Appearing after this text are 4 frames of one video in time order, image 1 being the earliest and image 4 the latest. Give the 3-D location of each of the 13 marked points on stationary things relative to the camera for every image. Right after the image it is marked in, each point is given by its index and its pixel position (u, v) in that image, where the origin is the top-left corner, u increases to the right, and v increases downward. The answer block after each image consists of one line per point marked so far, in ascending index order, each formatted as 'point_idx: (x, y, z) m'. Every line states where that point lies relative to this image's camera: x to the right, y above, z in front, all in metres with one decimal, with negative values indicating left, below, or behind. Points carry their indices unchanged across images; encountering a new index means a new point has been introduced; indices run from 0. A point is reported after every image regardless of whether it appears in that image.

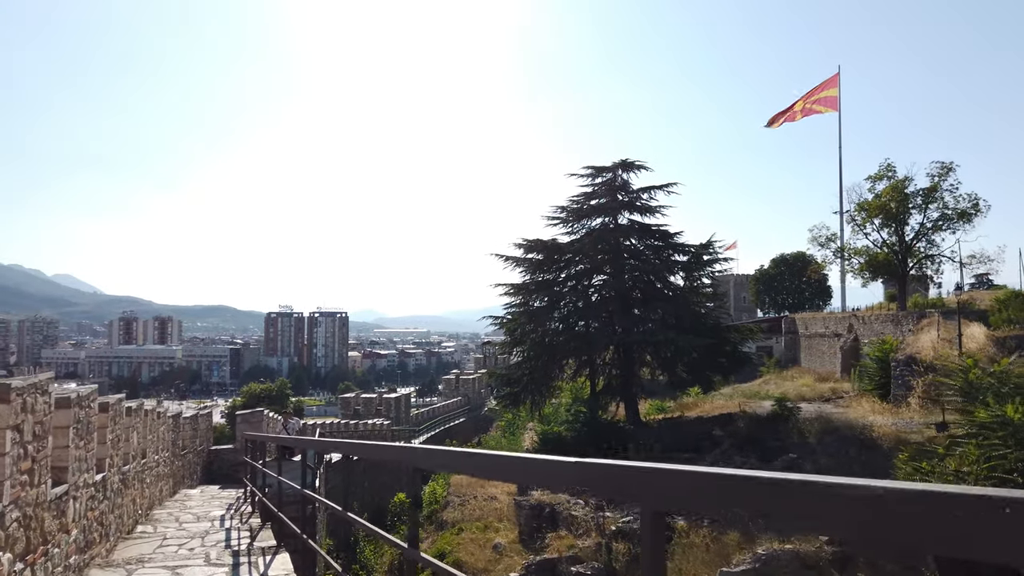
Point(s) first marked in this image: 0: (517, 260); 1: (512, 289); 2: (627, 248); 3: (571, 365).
0: (+0.2, +0.7, +18.9) m
1: (0.0, 0.0, +19.1) m
2: (+2.8, +1.0, +18.0) m
3: (+1.5, -1.9, +18.5) m
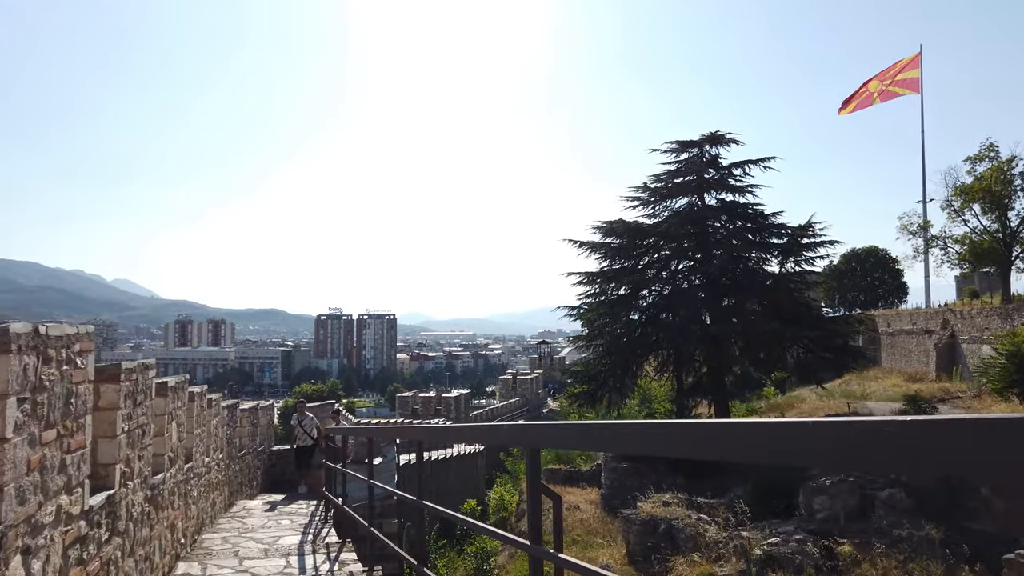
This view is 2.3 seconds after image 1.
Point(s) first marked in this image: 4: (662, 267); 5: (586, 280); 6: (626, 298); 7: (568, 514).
0: (+1.9, +1.0, +17.3) m
1: (+1.7, +0.2, +17.5) m
2: (+4.4, +1.3, +16.3) m
3: (+3.2, -1.6, +16.9) m
4: (+3.3, +0.5, +16.5) m
5: (+1.7, +0.2, +17.5) m
6: (+2.5, -0.2, +16.5) m
7: (+1.0, -3.9, +13.0) m
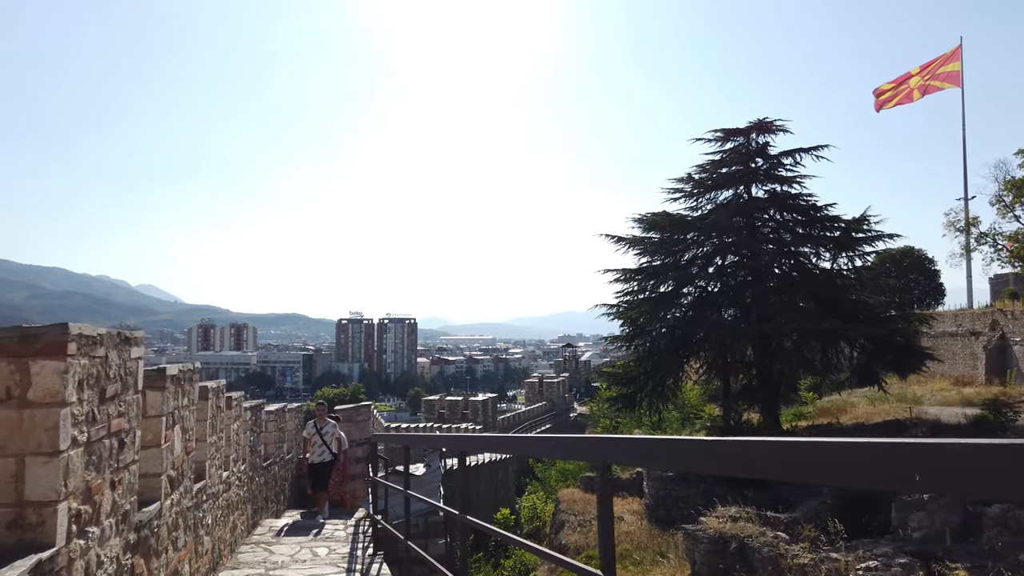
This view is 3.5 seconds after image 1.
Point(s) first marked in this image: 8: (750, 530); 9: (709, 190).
0: (+2.6, +1.0, +16.4) m
1: (+2.5, +0.3, +16.6) m
2: (+5.2, +1.3, +15.3) m
3: (+3.9, -1.6, +15.9) m
4: (+4.0, +0.5, +15.5) m
5: (+2.5, +0.2, +16.6) m
6: (+3.3, -0.2, +15.6) m
7: (+1.6, -3.8, +12.1) m
8: (+2.4, -2.4, +7.4) m
9: (+4.1, +2.0, +15.6) m
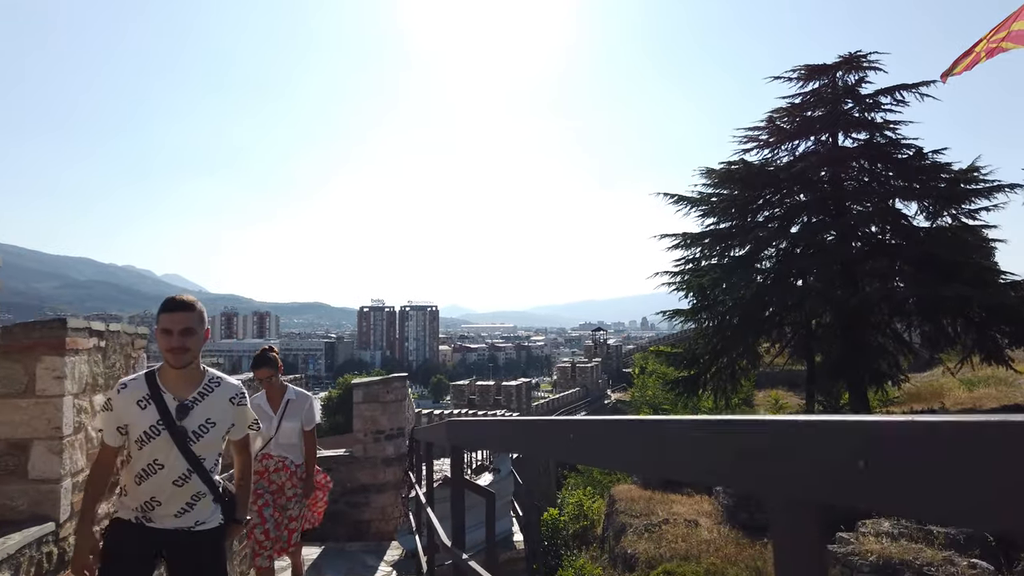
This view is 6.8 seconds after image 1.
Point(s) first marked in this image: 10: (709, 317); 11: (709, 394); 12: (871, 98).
0: (+3.5, +1.6, +14.2) m
1: (+3.4, +0.9, +14.5) m
2: (+6.0, +2.0, +13.1) m
3: (+4.8, -0.9, +13.8) m
4: (+4.8, +1.2, +13.3) m
5: (+3.3, +0.9, +14.4) m
6: (+4.1, +0.5, +13.4) m
7: (+2.4, -3.3, +10.0) m
8: (+3.0, -1.9, +5.3) m
9: (+4.9, +2.7, +13.4) m
10: (+3.6, -0.6, +14.1) m
11: (+3.8, -2.1, +14.6) m
12: (+6.2, +3.3, +12.9) m
